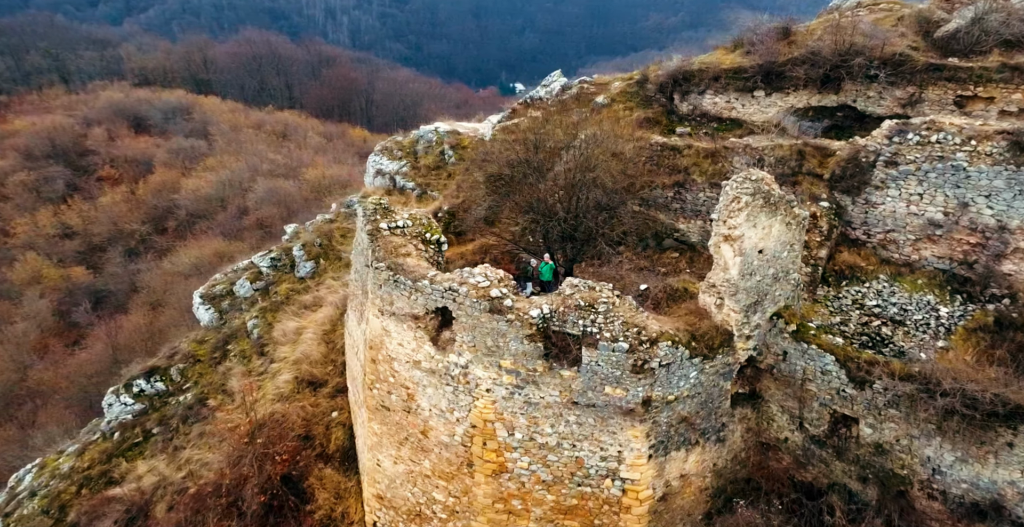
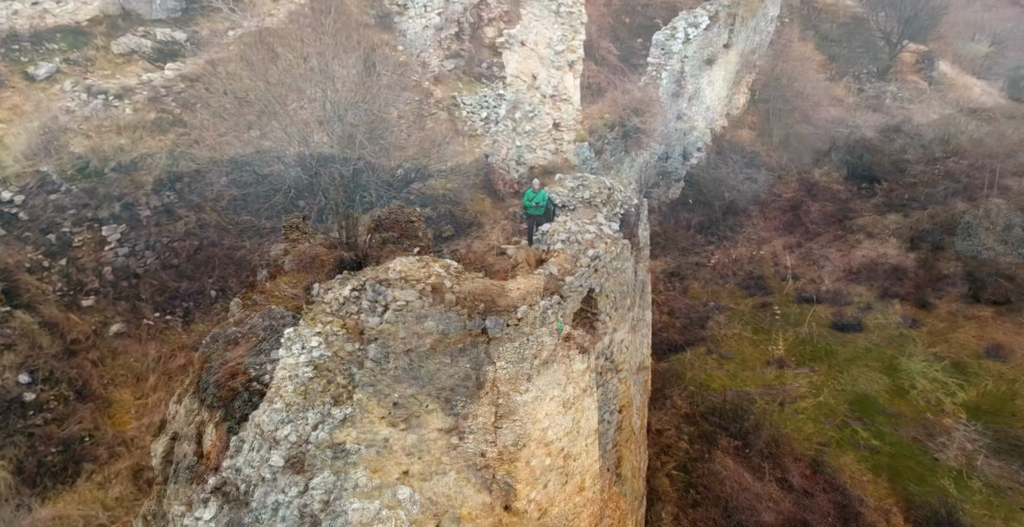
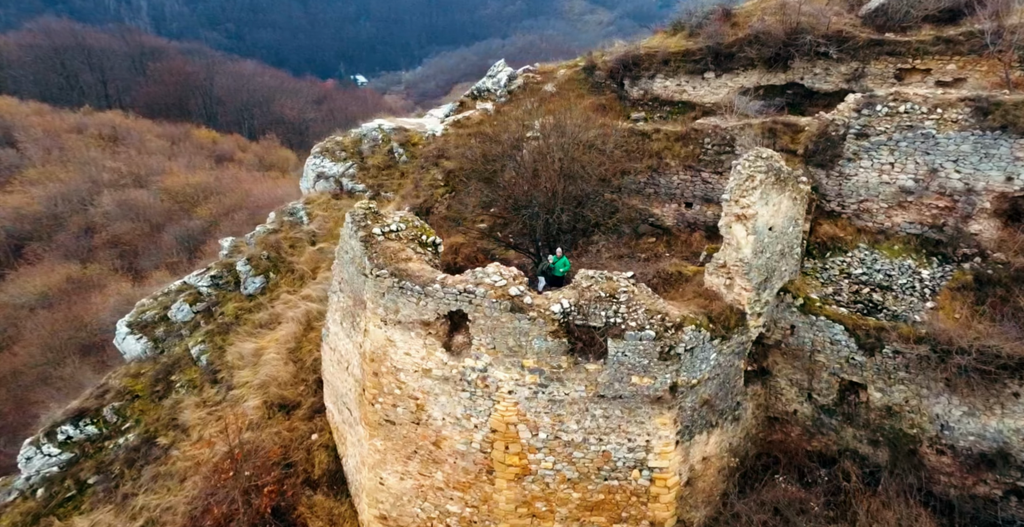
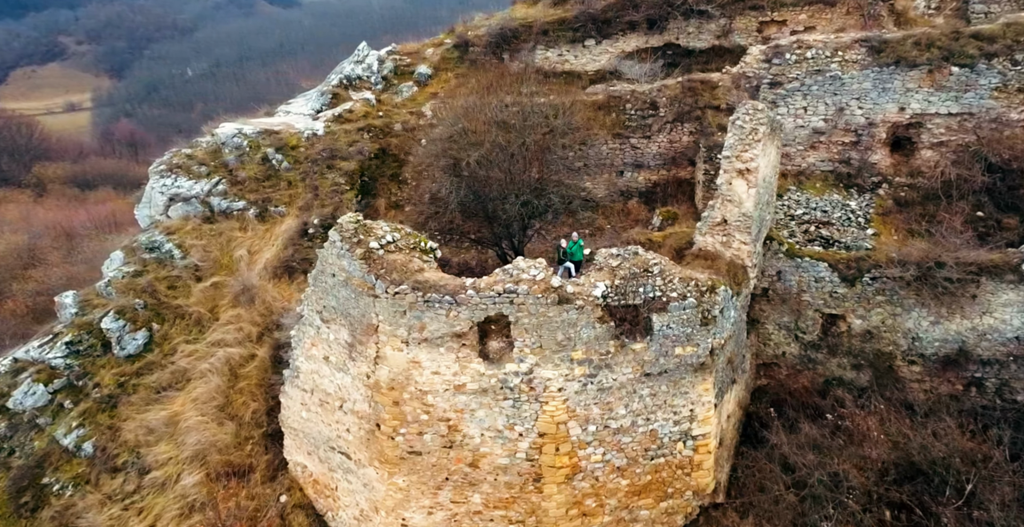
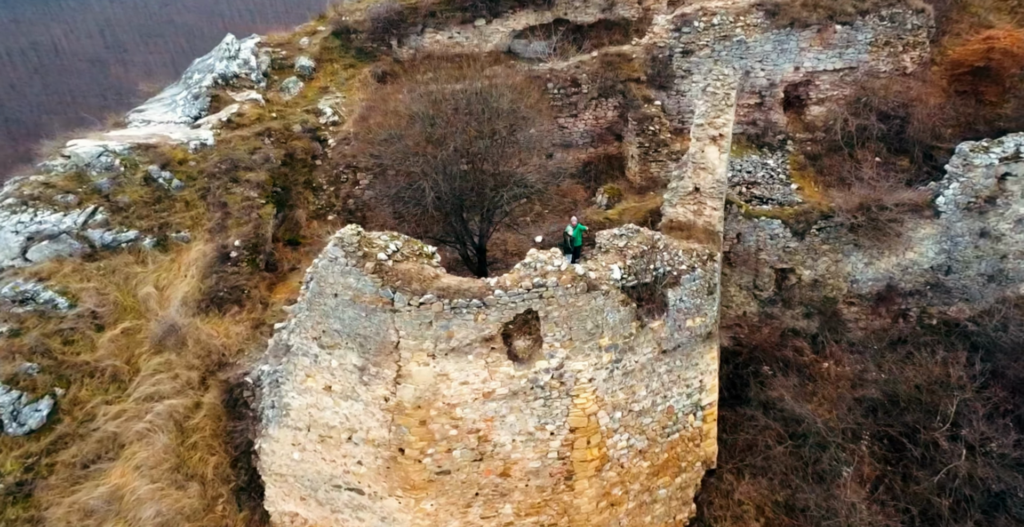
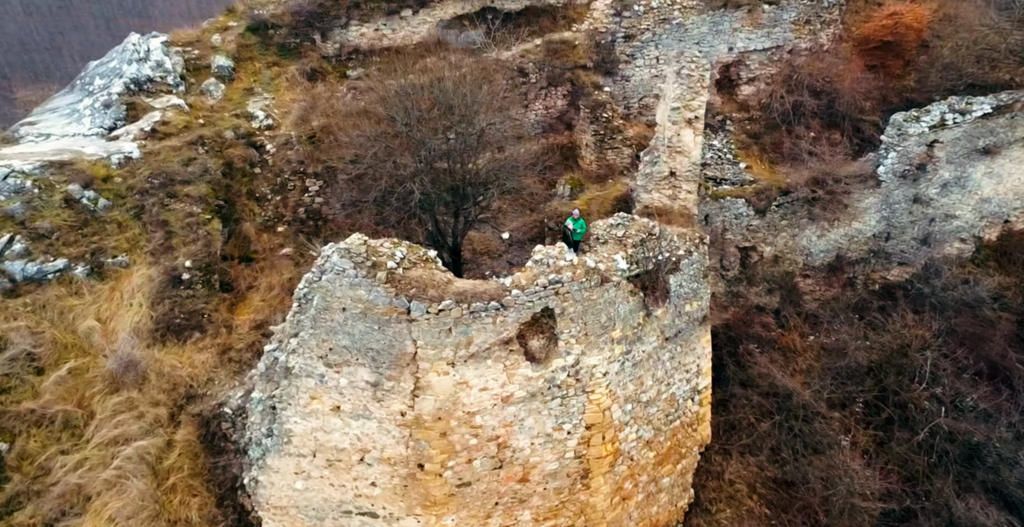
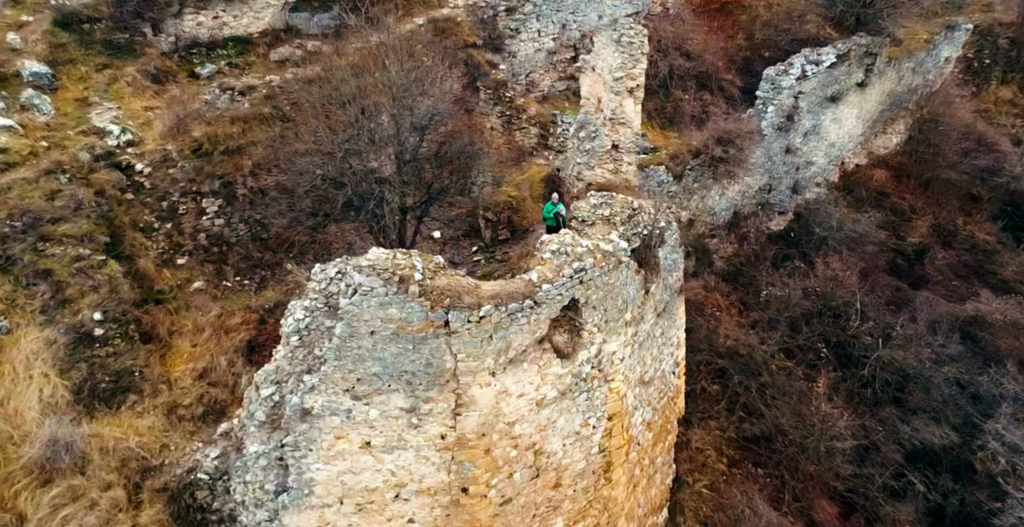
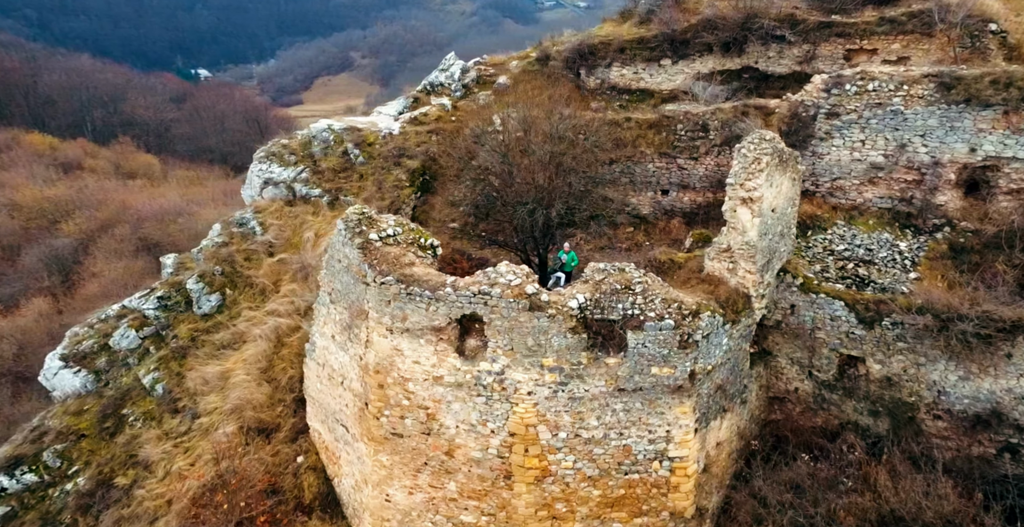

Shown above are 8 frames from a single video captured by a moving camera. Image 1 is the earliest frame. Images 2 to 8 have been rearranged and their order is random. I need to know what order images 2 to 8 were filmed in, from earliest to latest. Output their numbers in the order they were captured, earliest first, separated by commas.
3, 8, 4, 5, 6, 7, 2
